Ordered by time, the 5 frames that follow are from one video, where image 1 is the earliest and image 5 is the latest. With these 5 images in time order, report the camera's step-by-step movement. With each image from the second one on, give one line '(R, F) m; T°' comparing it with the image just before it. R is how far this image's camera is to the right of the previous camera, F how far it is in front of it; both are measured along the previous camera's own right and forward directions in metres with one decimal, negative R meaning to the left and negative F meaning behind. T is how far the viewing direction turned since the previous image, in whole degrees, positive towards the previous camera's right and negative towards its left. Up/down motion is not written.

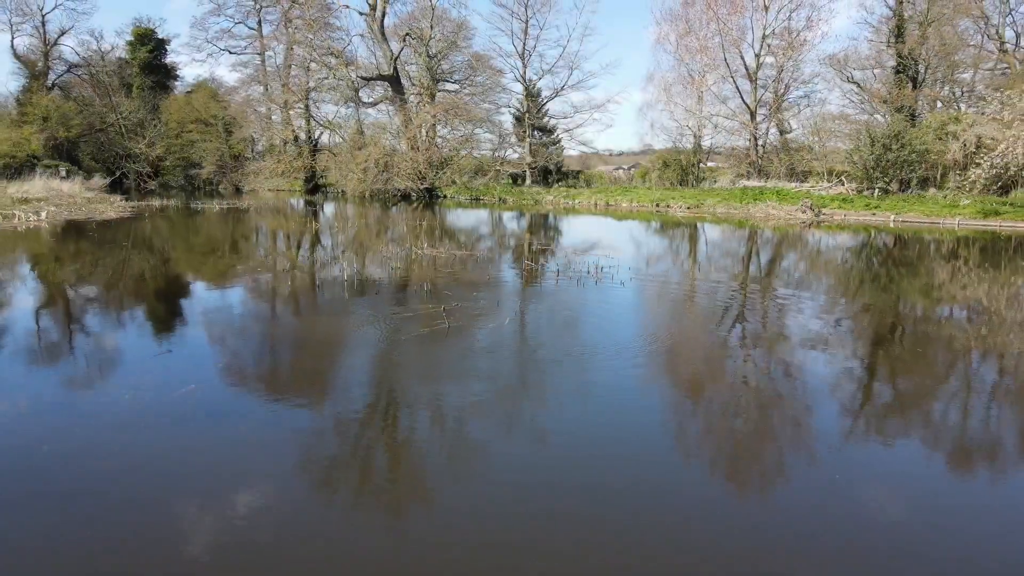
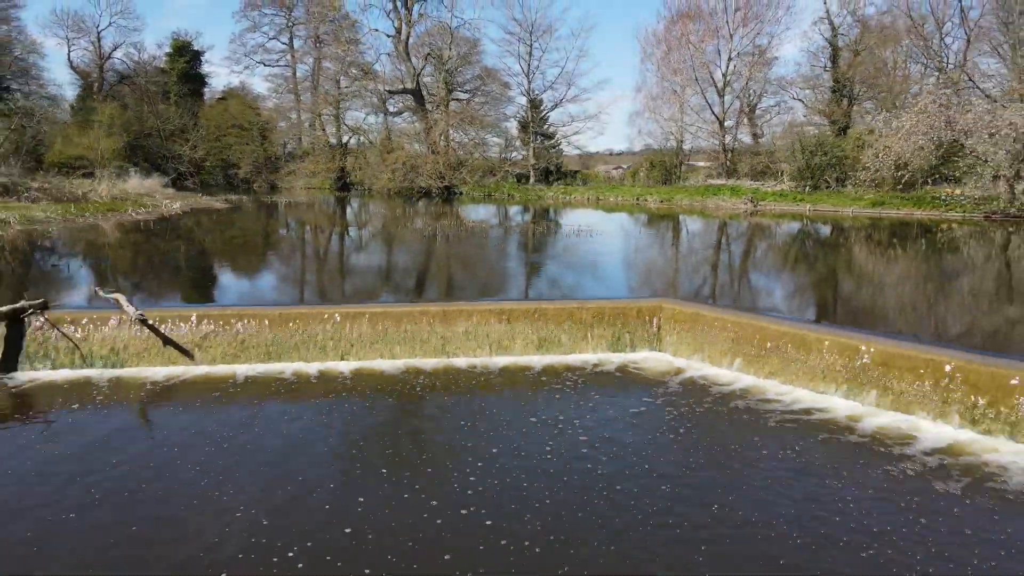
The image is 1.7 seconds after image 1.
(-0.2, -4.4) m; 0°
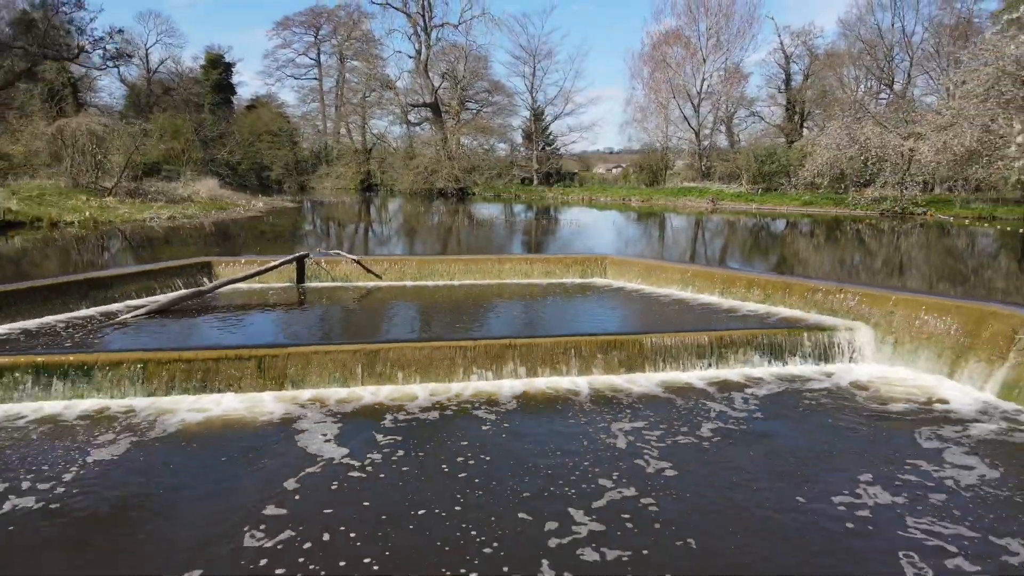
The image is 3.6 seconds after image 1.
(-0.2, -4.7) m; 0°
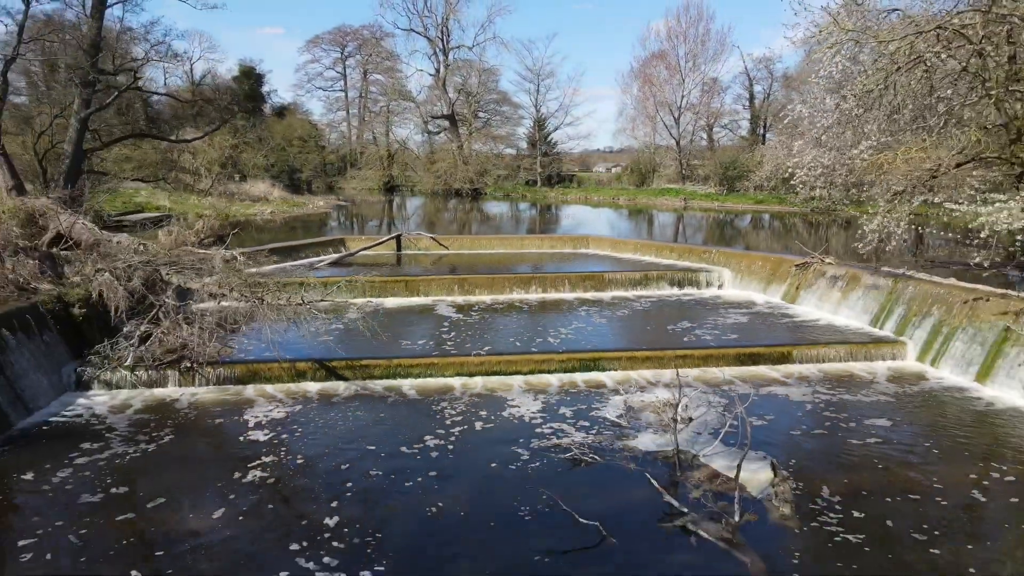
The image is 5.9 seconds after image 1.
(-0.2, -5.4) m; 0°
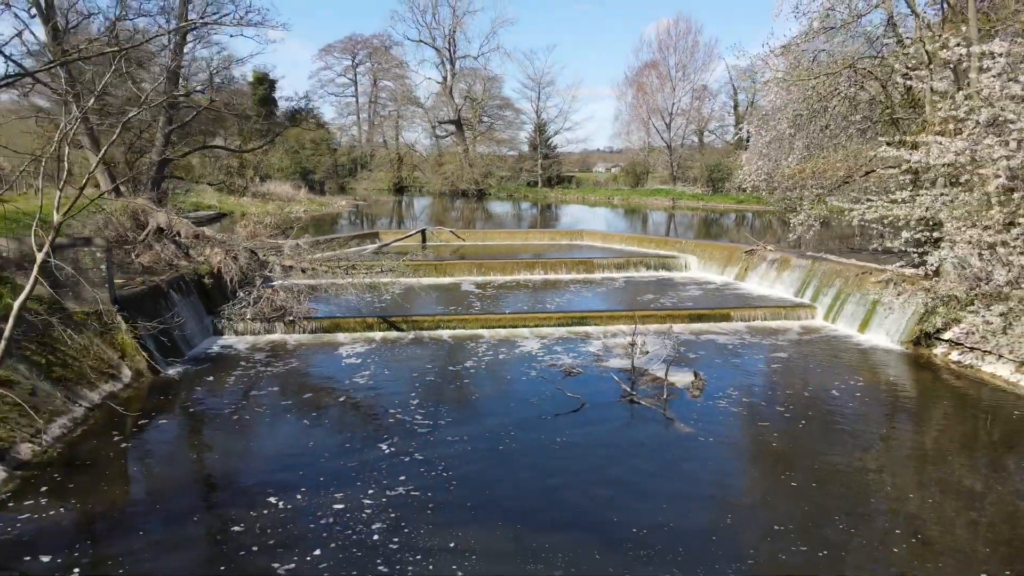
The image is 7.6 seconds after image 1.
(-0.1, -2.8) m; 0°
